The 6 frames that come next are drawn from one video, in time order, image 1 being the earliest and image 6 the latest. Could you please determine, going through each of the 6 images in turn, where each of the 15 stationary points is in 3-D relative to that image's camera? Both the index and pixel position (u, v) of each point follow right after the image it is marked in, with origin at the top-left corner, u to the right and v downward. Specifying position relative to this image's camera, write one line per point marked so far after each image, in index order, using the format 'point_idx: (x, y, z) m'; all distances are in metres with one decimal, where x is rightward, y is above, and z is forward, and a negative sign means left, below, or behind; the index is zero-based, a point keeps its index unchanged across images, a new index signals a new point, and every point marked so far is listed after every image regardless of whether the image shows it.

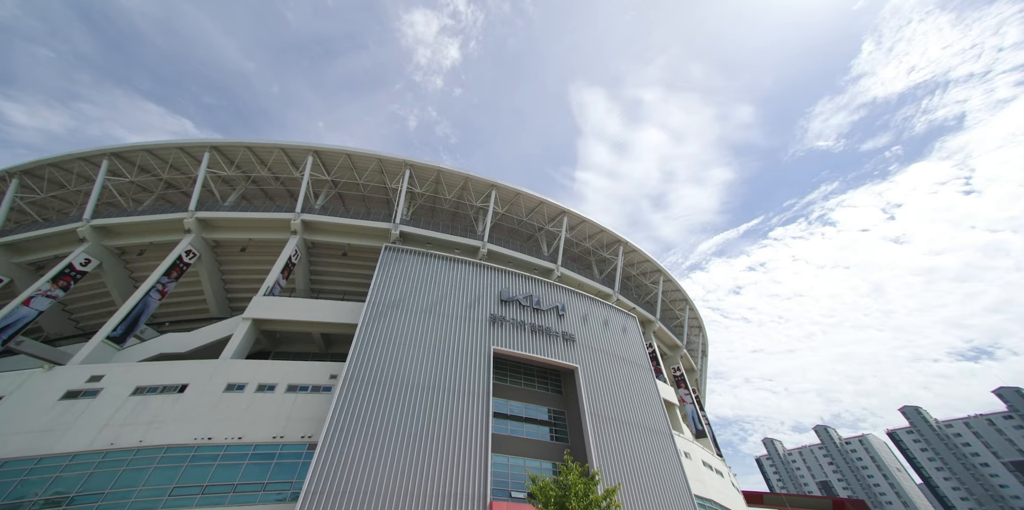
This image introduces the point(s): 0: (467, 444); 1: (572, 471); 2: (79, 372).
0: (-2.2, -9.0, +18.1) m
1: (+2.2, -8.4, +15.0) m
2: (-20.6, -5.4, +18.0) m
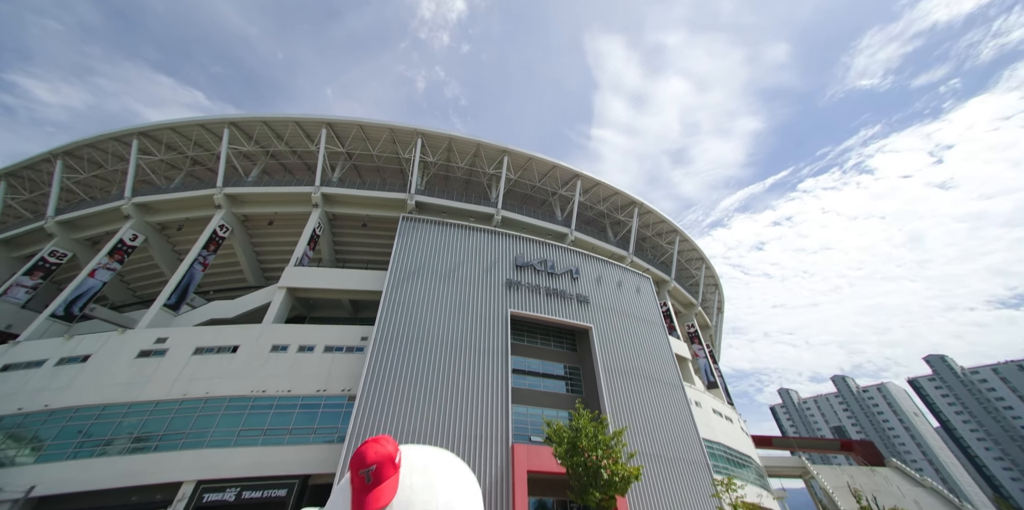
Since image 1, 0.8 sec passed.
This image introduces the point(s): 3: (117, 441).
0: (-1.2, -7.4, +20.1) m
1: (+3.0, -7.0, +16.7) m
2: (-19.7, -4.2, +20.5) m
3: (-17.8, -8.4, +17.4) m
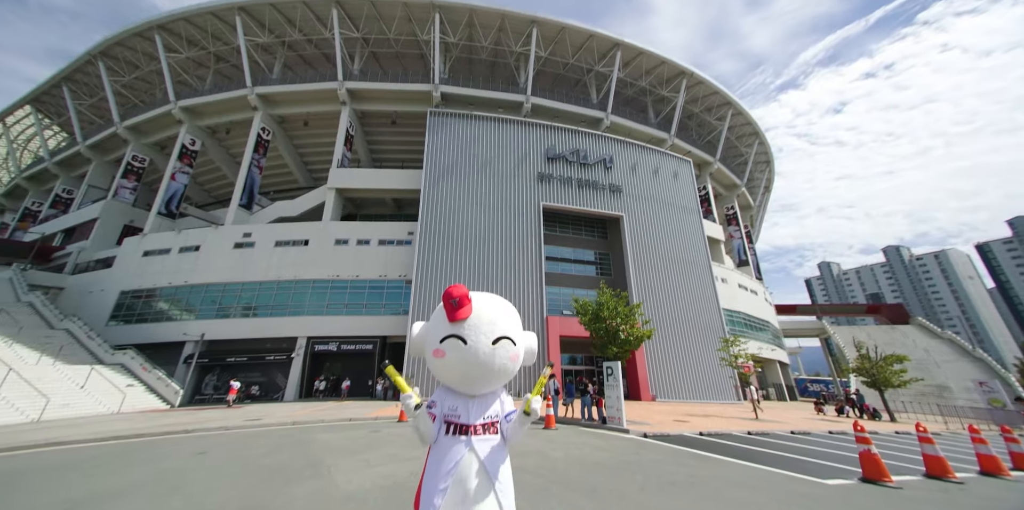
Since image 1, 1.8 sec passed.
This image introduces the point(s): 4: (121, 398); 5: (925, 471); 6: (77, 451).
0: (+0.8, -1.3, +23.3) m
1: (+4.7, -1.8, +19.6) m
2: (-17.7, +1.6, +24.4) m
3: (-15.9, -3.2, +22.4) m
4: (-14.9, -5.4, +14.7) m
5: (+8.0, -4.1, +7.2) m
6: (-8.1, -3.6, +7.2) m
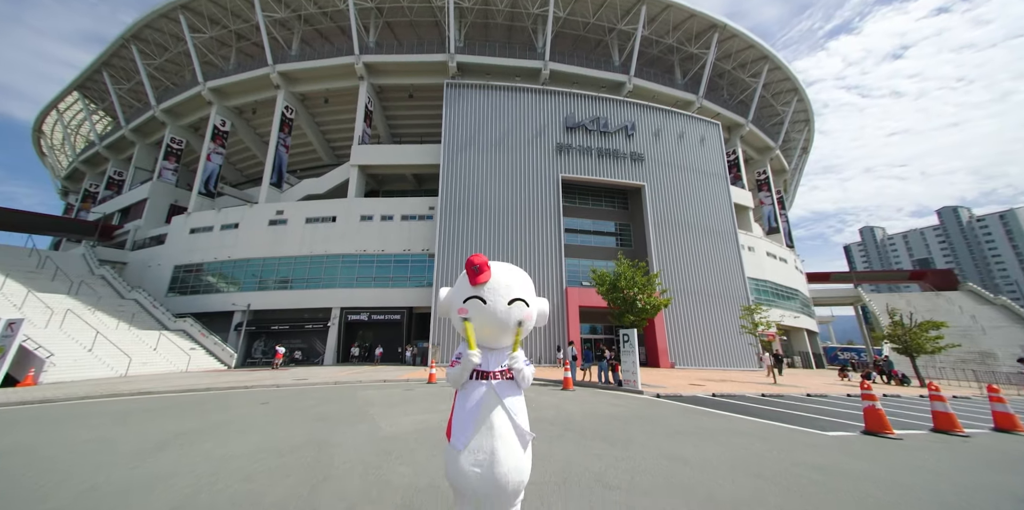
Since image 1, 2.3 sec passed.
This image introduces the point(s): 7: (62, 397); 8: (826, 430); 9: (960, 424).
0: (+2.0, +0.4, +23.8) m
1: (+5.7, -0.2, +19.9) m
2: (-16.4, +3.1, +25.7) m
3: (-14.7, -1.8, +24.0) m
4: (-14.0, -4.5, +16.4) m
5: (+8.4, -3.4, +7.6) m
6: (-7.7, -3.2, +8.4) m
7: (-9.7, -3.1, +8.2) m
8: (+5.9, -3.2, +7.1) m
9: (+8.6, -3.2, +7.3) m
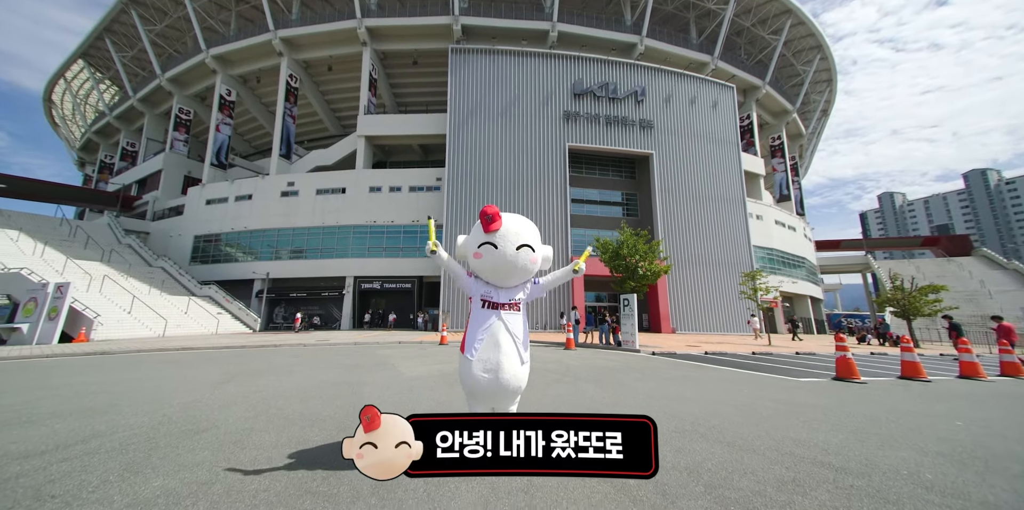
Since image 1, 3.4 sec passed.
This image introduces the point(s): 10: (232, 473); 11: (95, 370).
0: (+2.4, +2.4, +24.2) m
1: (+6.1, +1.4, +20.4) m
2: (-16.0, +5.1, +26.3) m
3: (-14.3, +0.1, +24.9) m
4: (-13.7, -3.1, +17.5) m
5: (+8.5, -2.7, +8.3) m
6: (-7.6, -2.4, +9.4) m
7: (-9.6, -2.3, +9.2) m
8: (+5.9, -2.6, +7.8) m
9: (+8.7, -2.5, +8.0) m
10: (-1.6, -1.2, +2.2) m
11: (-7.0, -1.9, +6.4) m
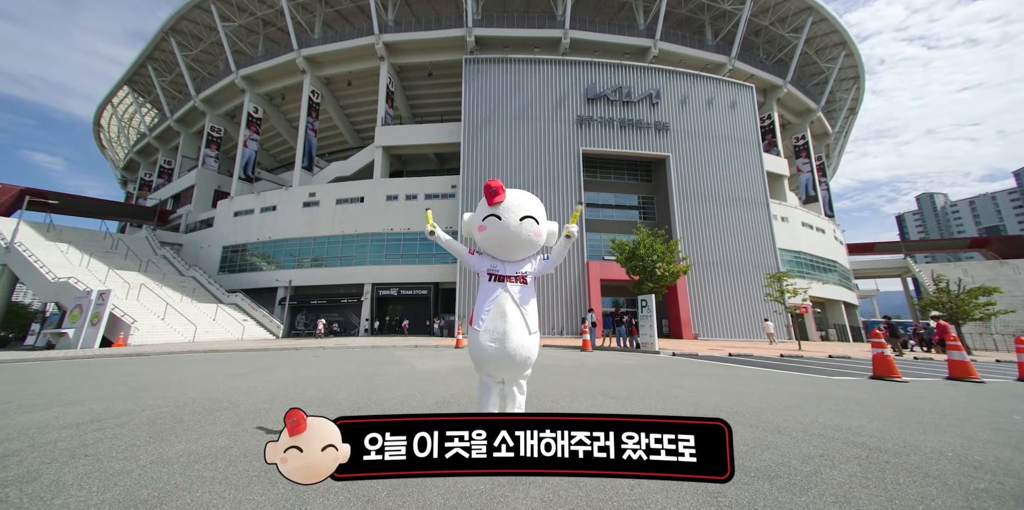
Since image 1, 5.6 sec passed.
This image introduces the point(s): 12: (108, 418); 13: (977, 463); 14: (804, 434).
0: (+3.4, +2.2, +24.2) m
1: (+6.9, +1.4, +20.1) m
2: (-15.0, +4.6, +27.1) m
3: (-13.2, -0.4, +25.5) m
4: (-12.9, -3.5, +18.1) m
5: (+8.9, -2.5, +7.8) m
6: (-7.1, -2.6, +9.7) m
7: (-9.1, -2.5, +9.6) m
8: (+6.3, -2.4, +7.5) m
9: (+9.1, -2.3, +7.5) m
10: (-1.5, -1.1, +2.2) m
11: (-6.7, -2.0, +6.7) m
12: (-2.7, -1.1, +2.6) m
13: (+2.8, -1.3, +2.3) m
14: (+2.1, -1.3, +2.7) m
